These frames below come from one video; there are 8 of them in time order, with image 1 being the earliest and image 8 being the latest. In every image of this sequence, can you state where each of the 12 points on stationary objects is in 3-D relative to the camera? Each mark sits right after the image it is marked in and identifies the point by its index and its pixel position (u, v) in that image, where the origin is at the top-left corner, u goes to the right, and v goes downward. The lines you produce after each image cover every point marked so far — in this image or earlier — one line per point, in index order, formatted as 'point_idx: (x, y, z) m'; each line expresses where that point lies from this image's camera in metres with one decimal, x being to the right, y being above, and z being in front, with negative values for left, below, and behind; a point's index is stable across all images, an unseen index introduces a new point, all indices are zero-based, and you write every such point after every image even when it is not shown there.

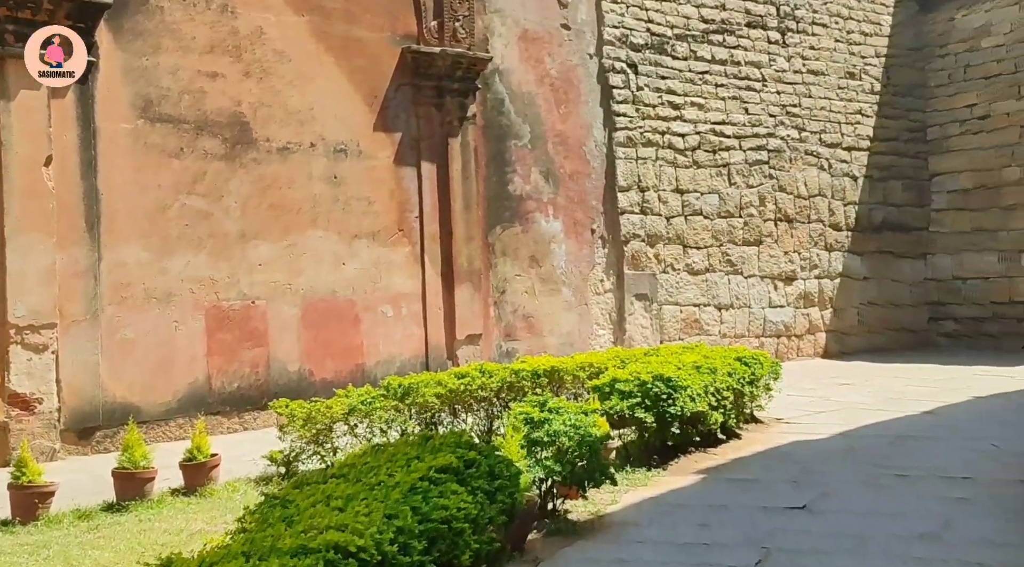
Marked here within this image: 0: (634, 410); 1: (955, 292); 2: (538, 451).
0: (+0.6, -0.6, +4.7) m
1: (+4.8, -0.1, +10.1) m
2: (+0.1, -0.7, +3.7) m
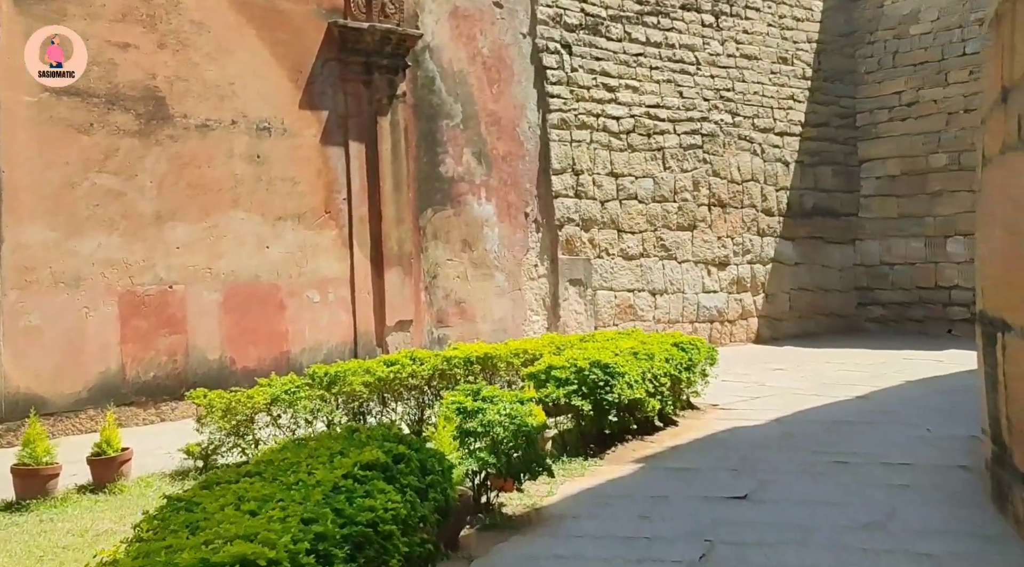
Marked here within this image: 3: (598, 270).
0: (+0.3, -0.5, +4.5) m
1: (+4.0, +0.1, +10.3) m
2: (-0.2, -0.6, +3.6) m
3: (+0.8, +0.1, +8.5) m
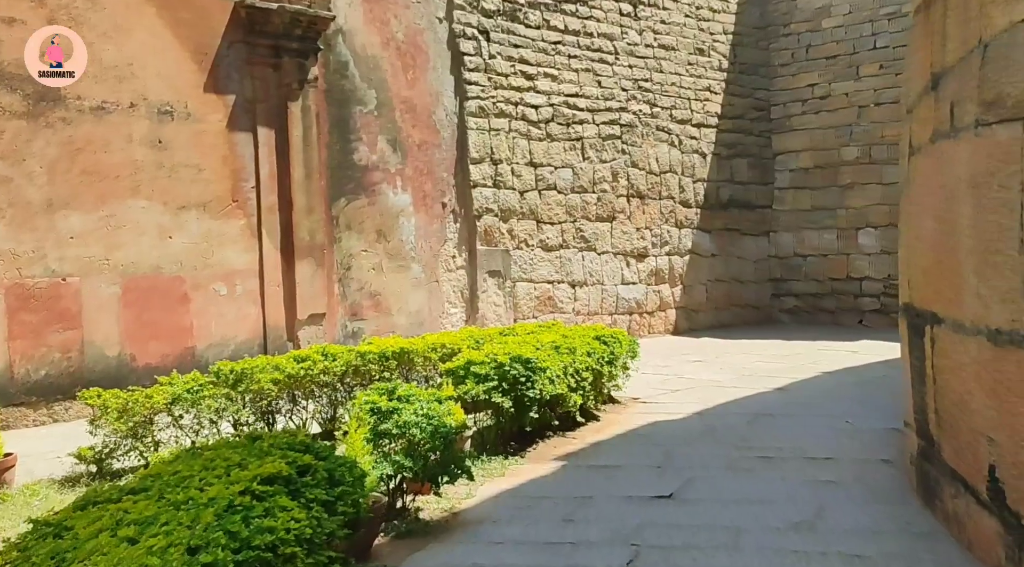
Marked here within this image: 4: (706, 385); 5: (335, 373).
0: (-0.1, -0.5, +4.4) m
1: (+3.1, +0.2, +10.4) m
2: (-0.4, -0.6, +3.3) m
3: (0.0, +0.2, +8.4) m
4: (+1.3, -0.7, +6.3) m
5: (-1.0, -0.5, +5.1) m
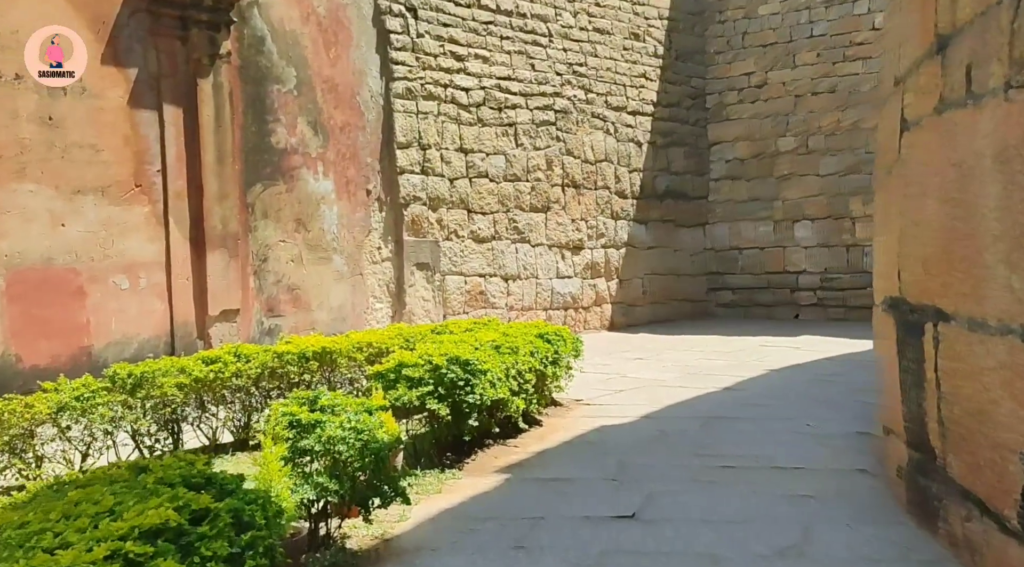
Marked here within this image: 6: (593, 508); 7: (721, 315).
0: (-0.4, -0.5, +3.9) m
1: (+2.4, +0.2, +10.2) m
2: (-0.6, -0.5, +2.9) m
3: (-0.5, +0.3, +7.9) m
4: (+0.9, -0.6, +5.9) m
5: (-1.3, -0.4, +4.6) m
6: (+0.3, -0.8, +3.2) m
7: (+2.3, -0.3, +10.3) m
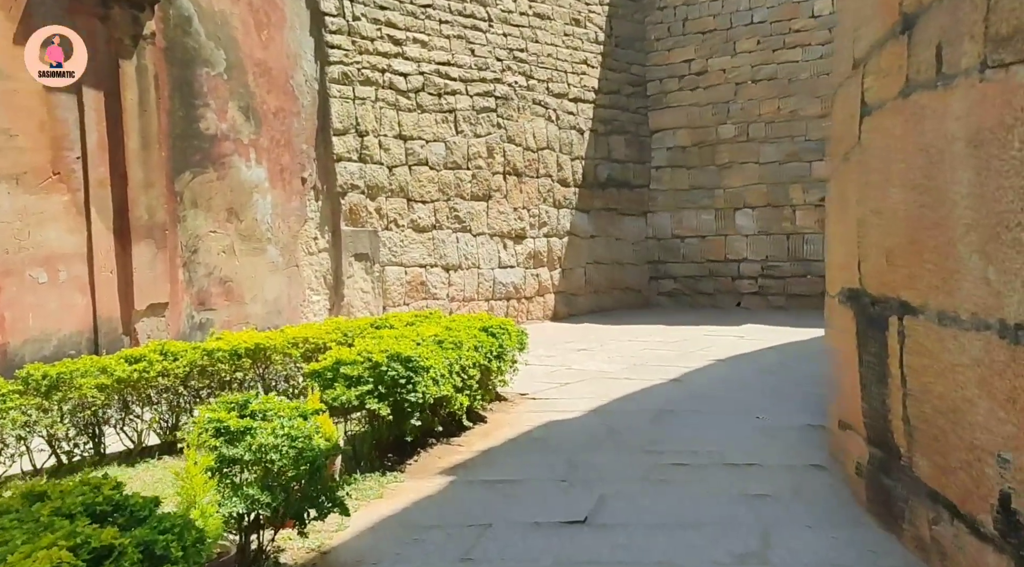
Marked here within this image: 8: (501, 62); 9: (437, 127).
0: (-0.6, -0.5, +3.7) m
1: (+1.7, +0.3, +10.1) m
2: (-0.8, -0.5, +2.6) m
3: (-1.0, +0.3, +7.7) m
4: (+0.5, -0.6, +5.8) m
5: (-1.5, -0.4, +4.3) m
6: (+0.1, -0.7, +3.1) m
7: (+1.6, -0.2, +10.2) m
8: (-0.1, +2.0, +8.7) m
9: (-0.6, +1.3, +8.1) m
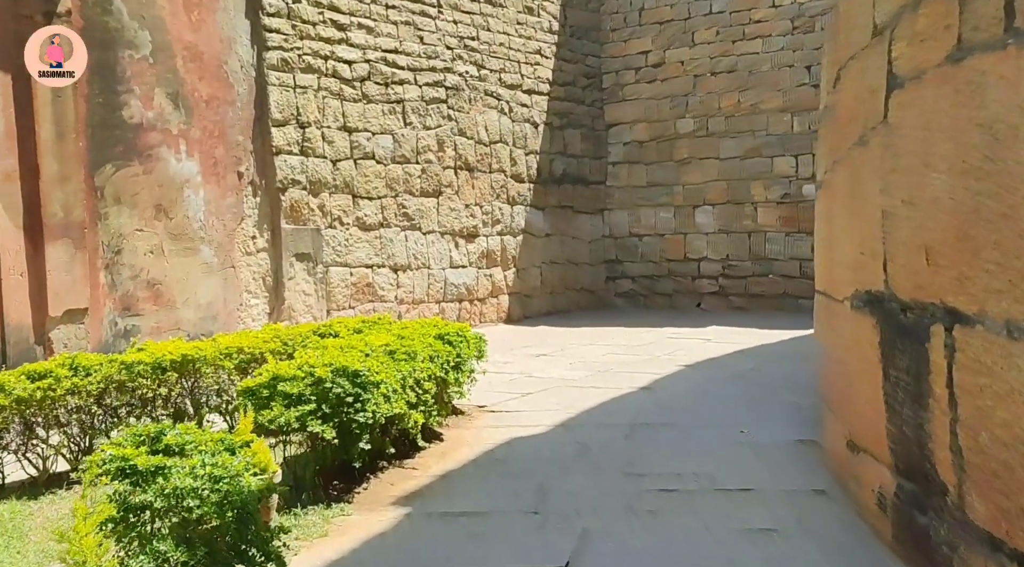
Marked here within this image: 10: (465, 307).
0: (-0.7, -0.5, +3.2) m
1: (+1.2, +0.3, +9.8) m
2: (-0.8, -0.6, +2.2) m
3: (-1.4, +0.3, +7.2) m
4: (+0.3, -0.6, +5.4) m
5: (-1.7, -0.4, +3.8) m
6: (0.0, -0.8, +2.6) m
7: (+1.1, -0.2, +9.9) m
8: (-0.5, +2.0, +8.2) m
9: (-1.0, +1.3, +7.6) m
10: (-0.4, -0.2, +8.3) m
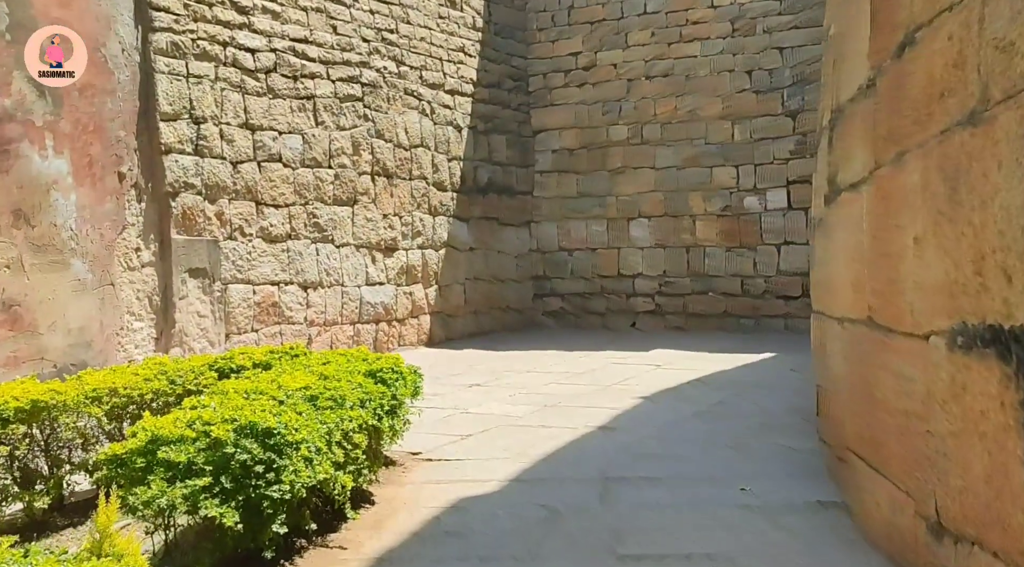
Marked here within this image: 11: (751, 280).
0: (-0.8, -0.5, +2.3) m
1: (+0.5, +0.2, +9.1) m
2: (-0.8, -0.6, +1.3) m
3: (-1.9, +0.2, +6.2) m
4: (0.0, -0.7, +4.6) m
5: (-1.8, -0.5, +2.8) m
6: (0.0, -0.8, +1.8) m
7: (+0.4, -0.4, +9.2) m
8: (-1.1, +1.9, +7.4) m
9: (-1.6, +1.2, +6.7) m
10: (-1.0, -0.4, +7.5) m
11: (+2.1, 0.0, +8.3) m
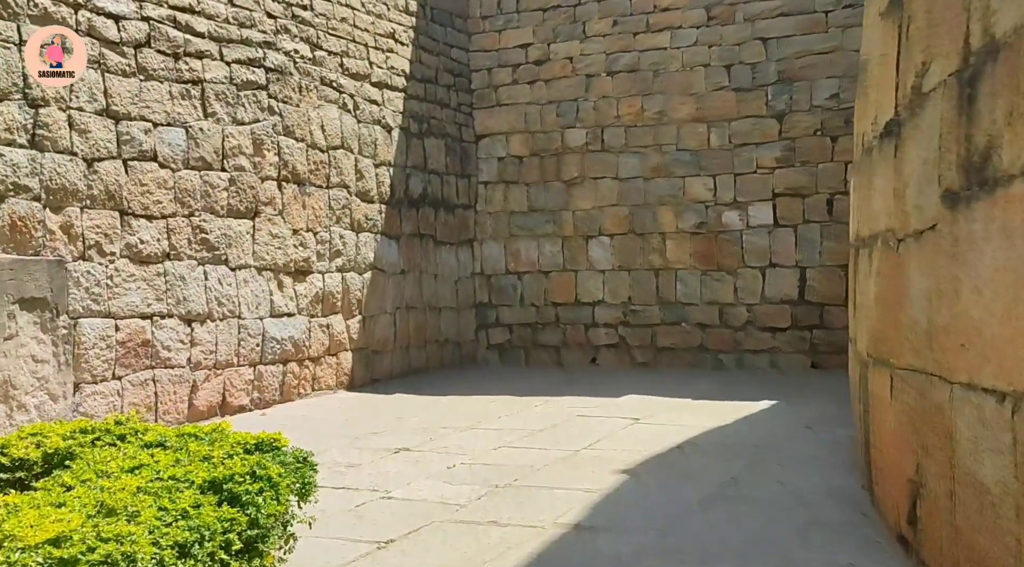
0: (-0.8, -0.6, +0.9) m
1: (0.0, -0.1, +7.7) m
2: (-0.8, -0.7, -0.1) m
3: (-2.2, 0.0, +4.8) m
4: (-0.2, -0.8, +3.2) m
5: (-1.9, -0.6, +1.3) m
6: (0.0, -0.9, +0.5) m
7: (-0.1, -0.6, +7.8) m
8: (-1.5, +1.7, +6.0) m
9: (-1.9, +1.0, +5.3) m
10: (-1.4, -0.6, +6.1) m
11: (+1.6, -0.2, +7.1) m
